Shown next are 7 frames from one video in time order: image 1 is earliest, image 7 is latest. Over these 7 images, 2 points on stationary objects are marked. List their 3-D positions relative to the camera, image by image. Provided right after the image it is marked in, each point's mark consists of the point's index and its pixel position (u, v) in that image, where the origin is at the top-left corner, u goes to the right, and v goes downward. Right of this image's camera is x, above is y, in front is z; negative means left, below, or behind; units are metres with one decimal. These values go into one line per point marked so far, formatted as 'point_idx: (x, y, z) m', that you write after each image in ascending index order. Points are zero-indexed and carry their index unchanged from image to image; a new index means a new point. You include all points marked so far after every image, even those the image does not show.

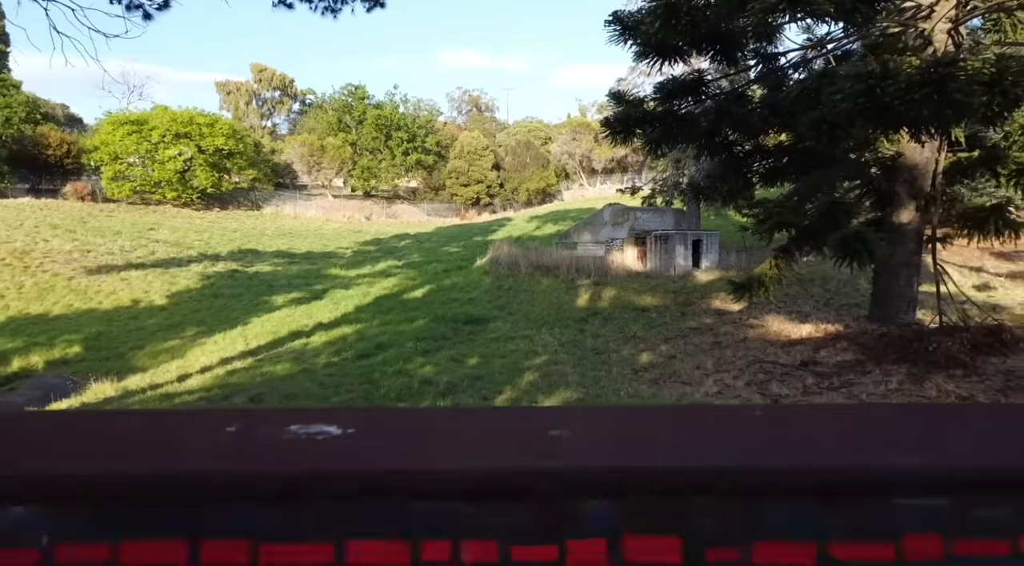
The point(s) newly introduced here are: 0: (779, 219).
0: (+3.8, +0.9, +10.8) m
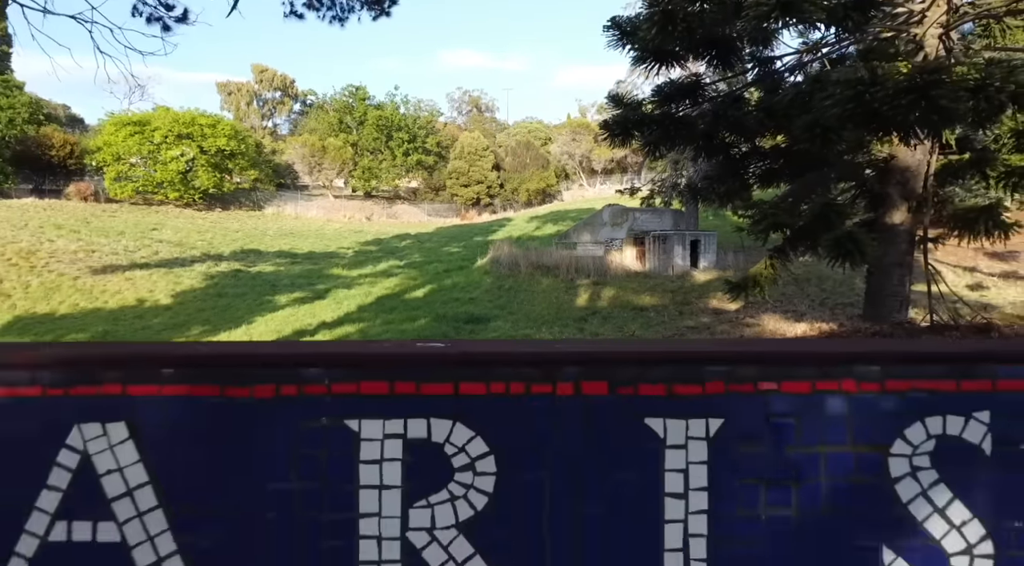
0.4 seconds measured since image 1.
0: (+3.8, +0.9, +11.1) m
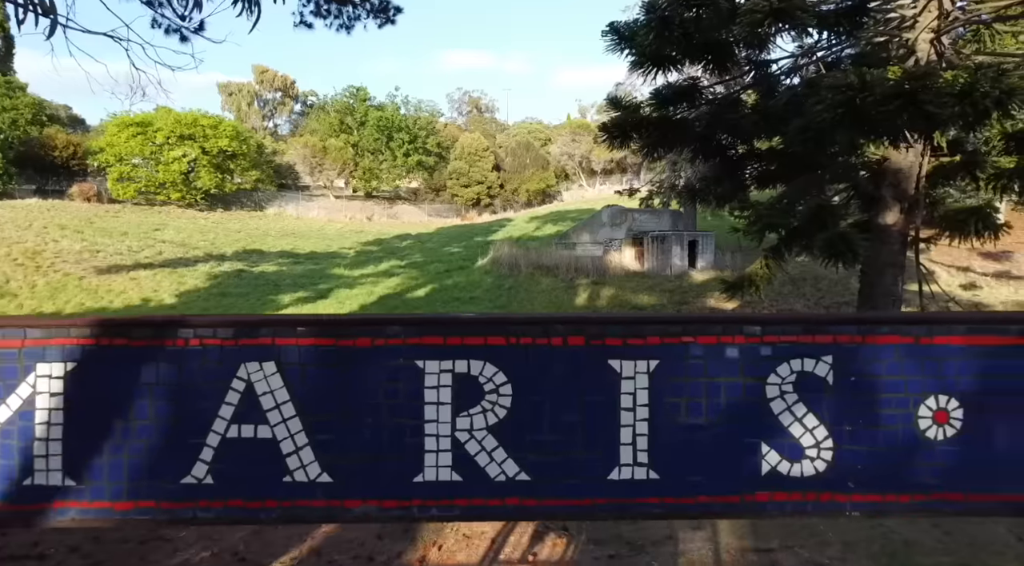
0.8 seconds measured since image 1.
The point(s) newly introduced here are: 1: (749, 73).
0: (+3.8, +0.9, +11.4) m
1: (+3.9, +3.5, +12.5) m
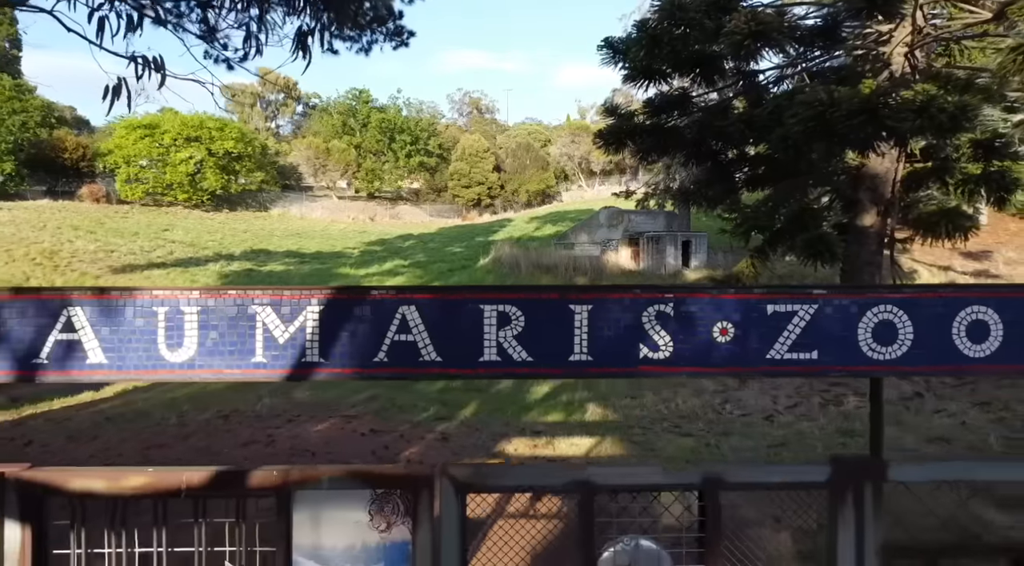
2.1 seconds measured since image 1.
0: (+3.8, +1.0, +12.5) m
1: (+3.9, +3.5, +13.5) m
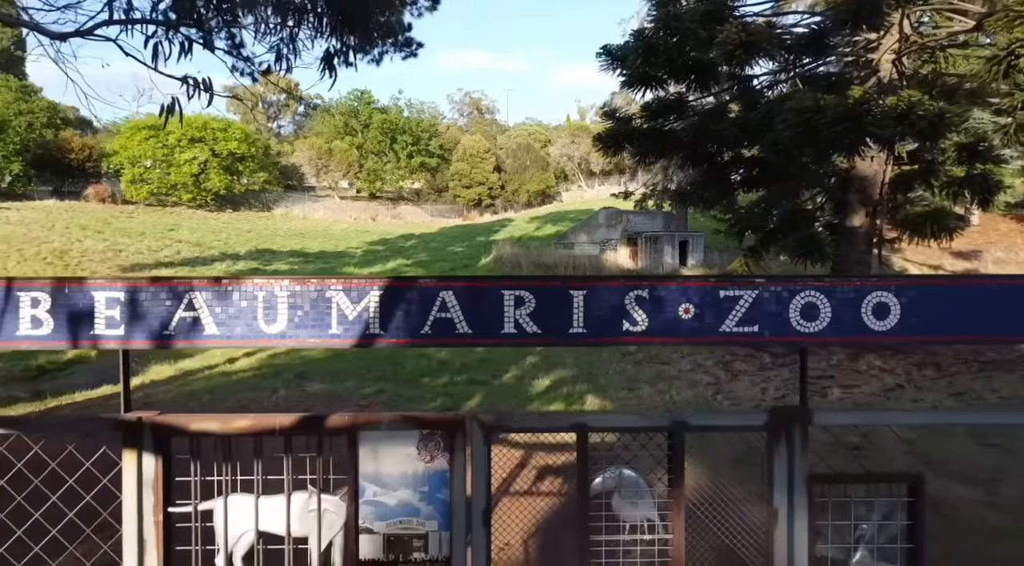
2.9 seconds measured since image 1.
0: (+3.9, +1.0, +13.1) m
1: (+4.0, +3.5, +14.1) m
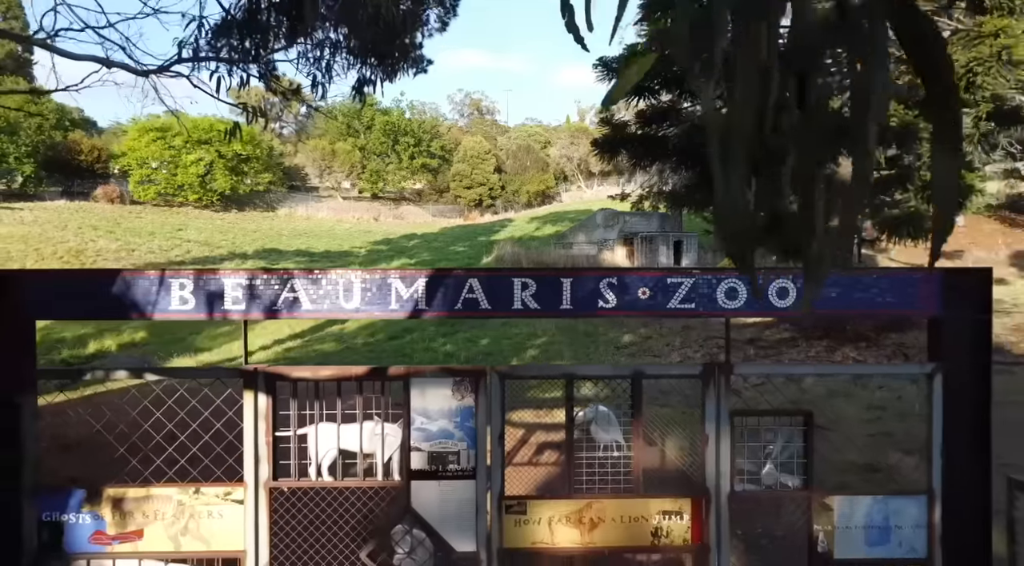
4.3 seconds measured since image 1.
0: (+3.9, +1.0, +14.1) m
1: (+4.0, +3.6, +15.1) m
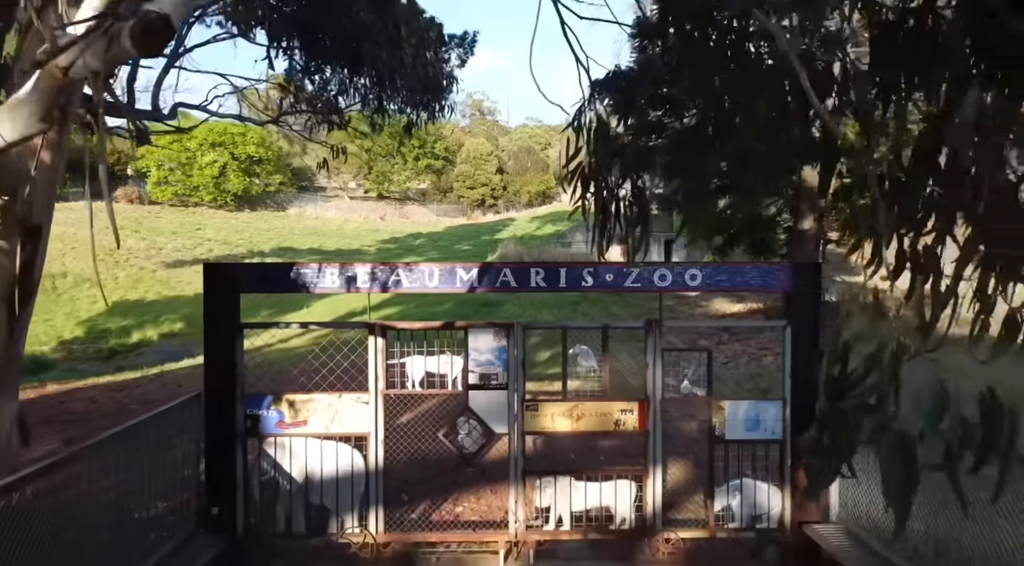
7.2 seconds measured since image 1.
0: (+4.1, +1.2, +16.4) m
1: (+4.1, +3.7, +17.5) m
